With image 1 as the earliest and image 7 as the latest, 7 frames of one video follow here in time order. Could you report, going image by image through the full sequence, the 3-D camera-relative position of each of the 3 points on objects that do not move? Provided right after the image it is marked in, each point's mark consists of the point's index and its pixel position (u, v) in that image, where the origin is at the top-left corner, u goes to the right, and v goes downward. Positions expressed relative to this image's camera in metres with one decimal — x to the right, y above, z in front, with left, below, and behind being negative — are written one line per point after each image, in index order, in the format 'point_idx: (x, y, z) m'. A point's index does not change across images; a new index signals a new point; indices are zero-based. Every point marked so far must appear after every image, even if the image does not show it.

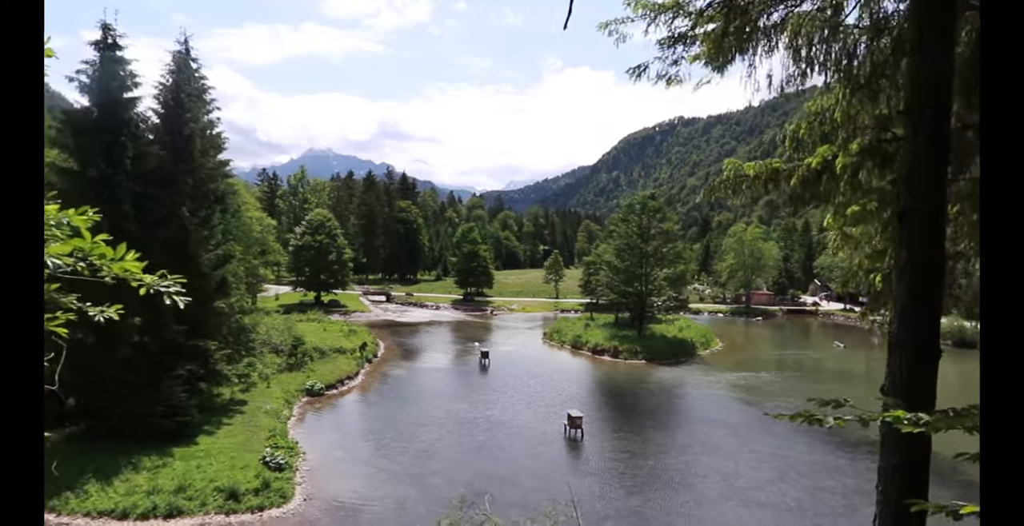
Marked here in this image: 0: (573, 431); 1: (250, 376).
0: (+1.6, -4.6, +17.7) m
1: (-7.7, -3.3, +19.2) m
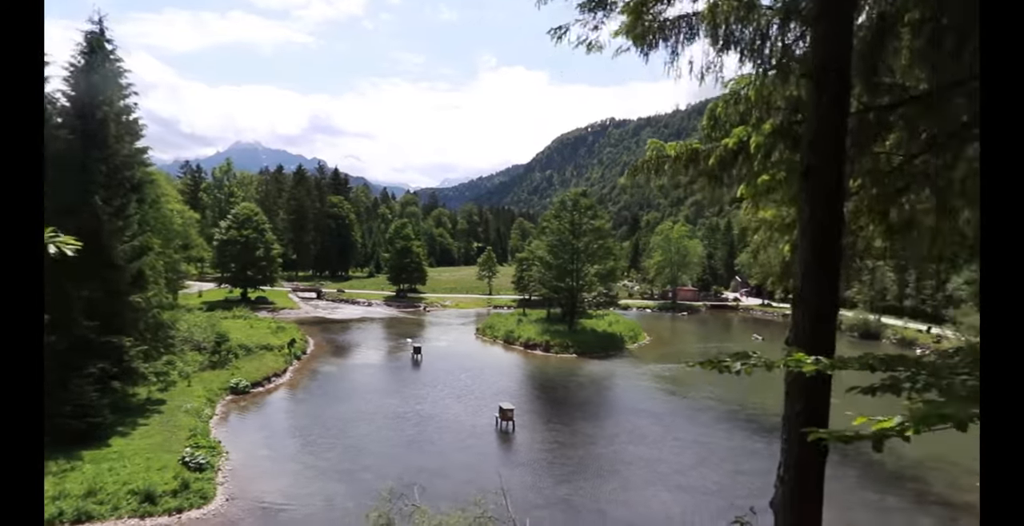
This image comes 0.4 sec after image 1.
0: (-0.2, -4.4, +17.9) m
1: (-9.7, -3.1, +18.5) m
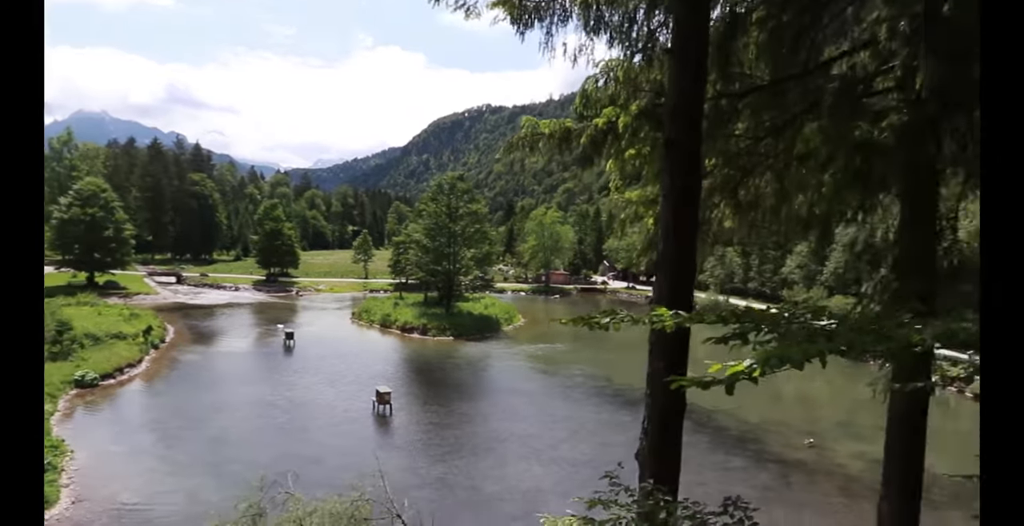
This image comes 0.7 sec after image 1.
0: (-3.6, -4.0, +18.0) m
1: (-12.9, -2.6, +16.7) m
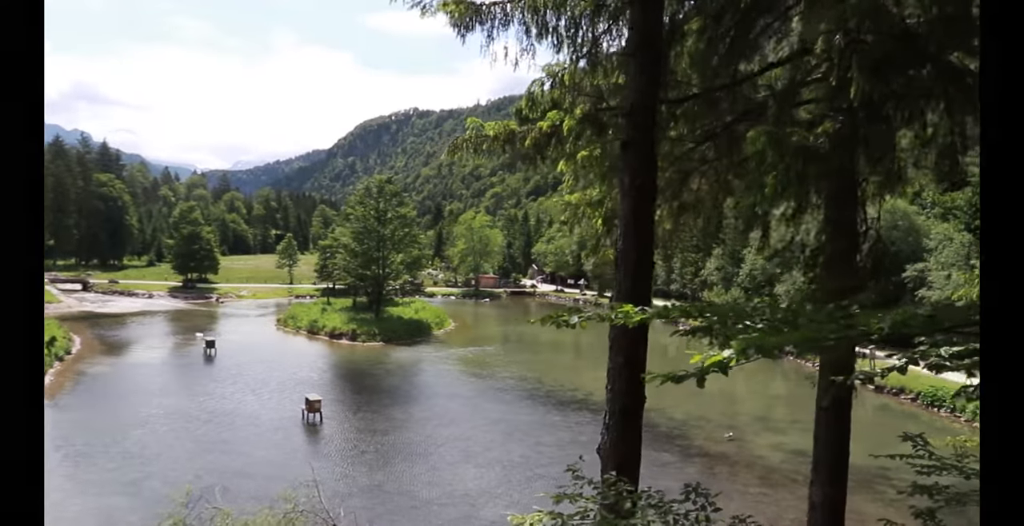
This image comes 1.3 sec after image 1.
0: (-5.4, -4.1, +17.5) m
1: (-14.6, -2.8, +15.3) m
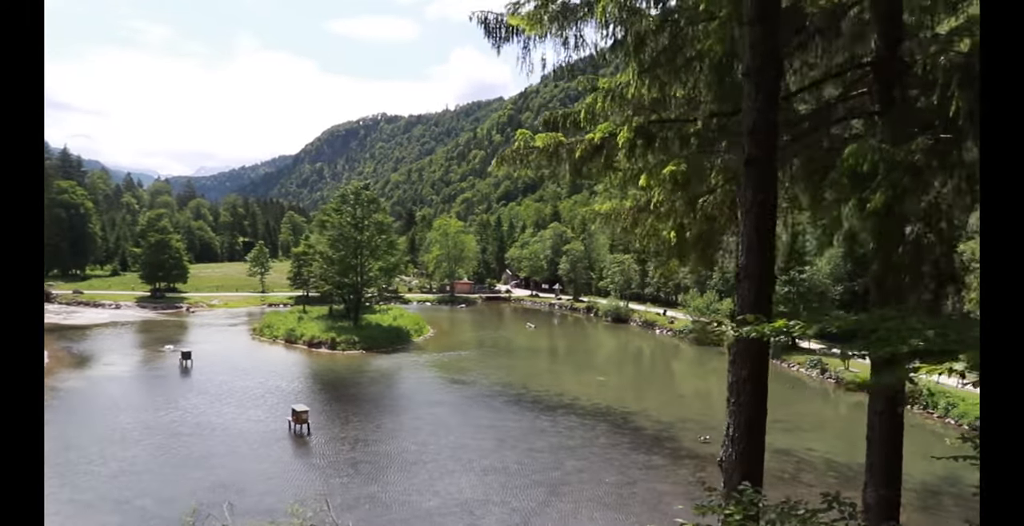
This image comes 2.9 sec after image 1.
0: (-5.7, -4.3, +17.3) m
1: (-14.7, -3.1, +14.4) m
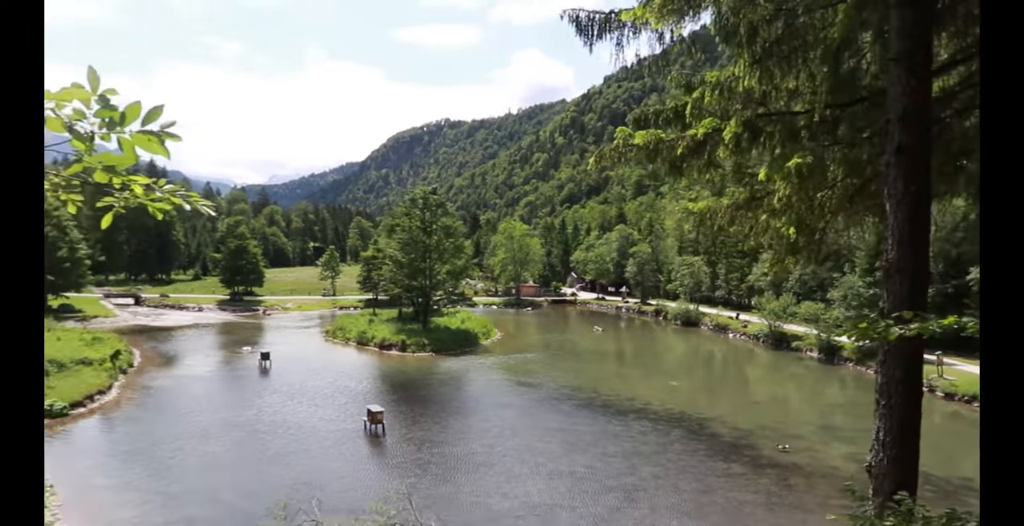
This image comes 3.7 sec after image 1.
0: (-3.8, -4.4, +17.6) m
1: (-13.0, -3.2, +15.6) m
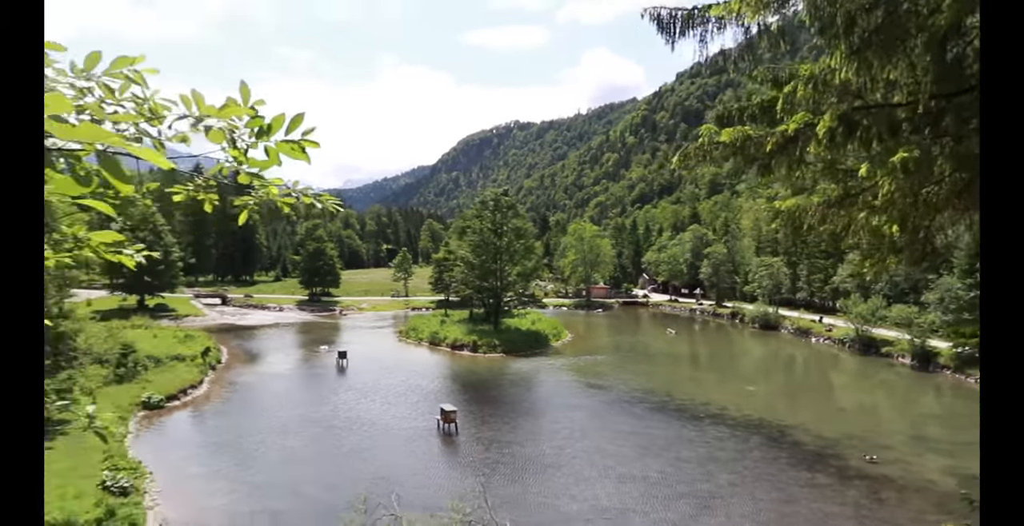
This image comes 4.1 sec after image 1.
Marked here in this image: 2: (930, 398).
0: (-1.8, -4.4, +17.8) m
1: (-11.2, -3.3, +16.7) m
2: (+12.3, -4.0, +19.2) m
